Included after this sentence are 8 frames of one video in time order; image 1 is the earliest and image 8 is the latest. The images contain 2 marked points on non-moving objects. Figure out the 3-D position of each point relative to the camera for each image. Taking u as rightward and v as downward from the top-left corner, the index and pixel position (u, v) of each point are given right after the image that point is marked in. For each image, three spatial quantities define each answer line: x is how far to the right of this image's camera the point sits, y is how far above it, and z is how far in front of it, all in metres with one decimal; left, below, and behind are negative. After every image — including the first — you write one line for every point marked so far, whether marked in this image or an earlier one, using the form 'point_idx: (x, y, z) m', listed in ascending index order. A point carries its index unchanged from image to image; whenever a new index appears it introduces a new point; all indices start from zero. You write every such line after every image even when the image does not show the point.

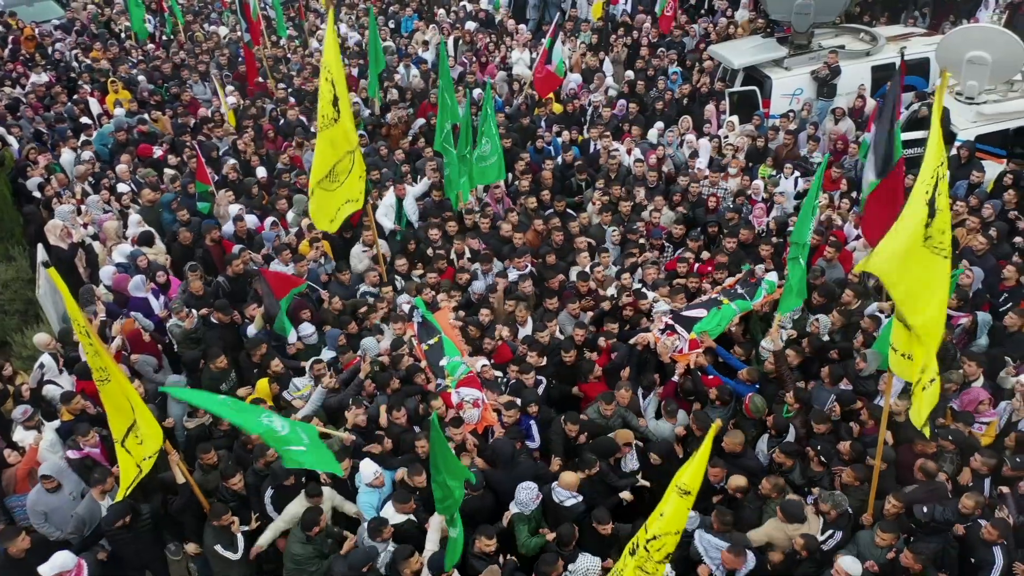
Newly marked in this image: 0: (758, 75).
0: (+4.8, +4.2, +15.0) m
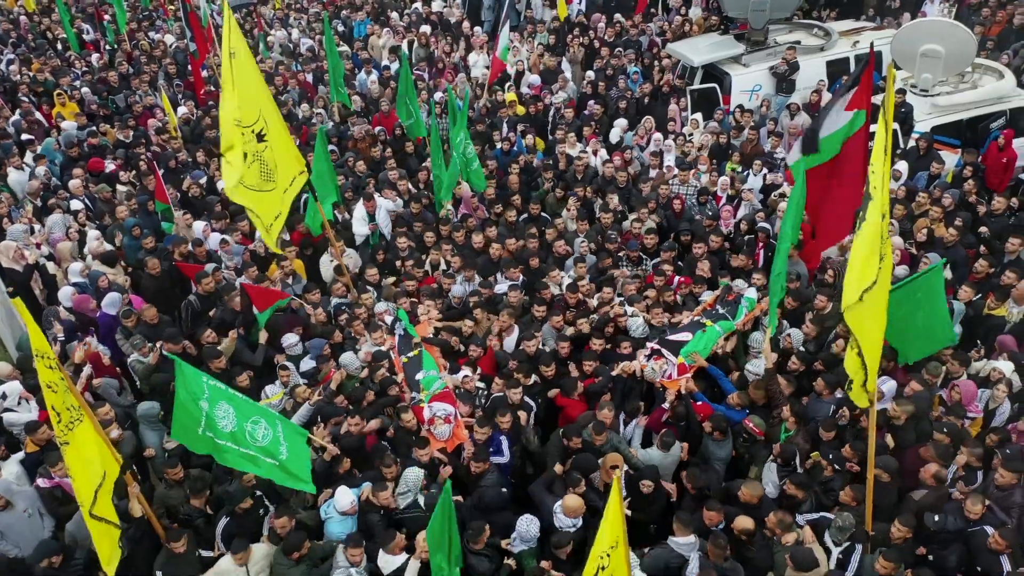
0: (+4.0, +4.2, +15.1) m
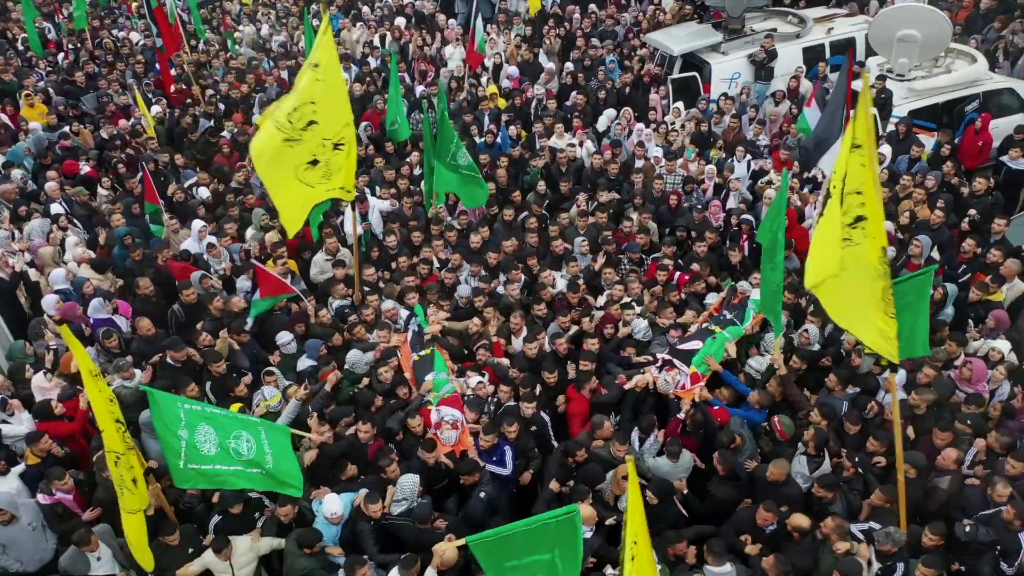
0: (+3.6, +4.5, +15.2) m
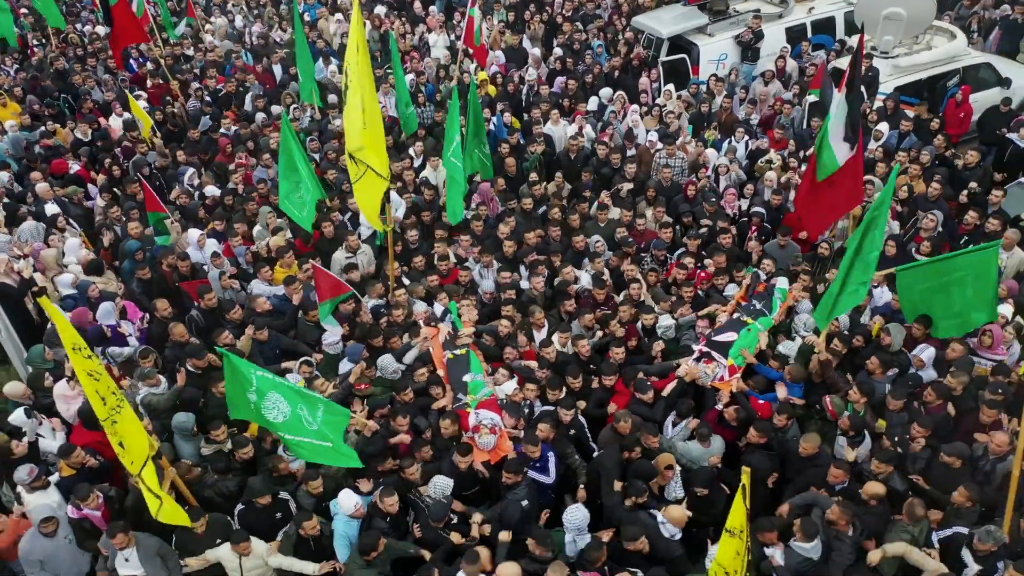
0: (+3.4, +4.9, +15.3) m
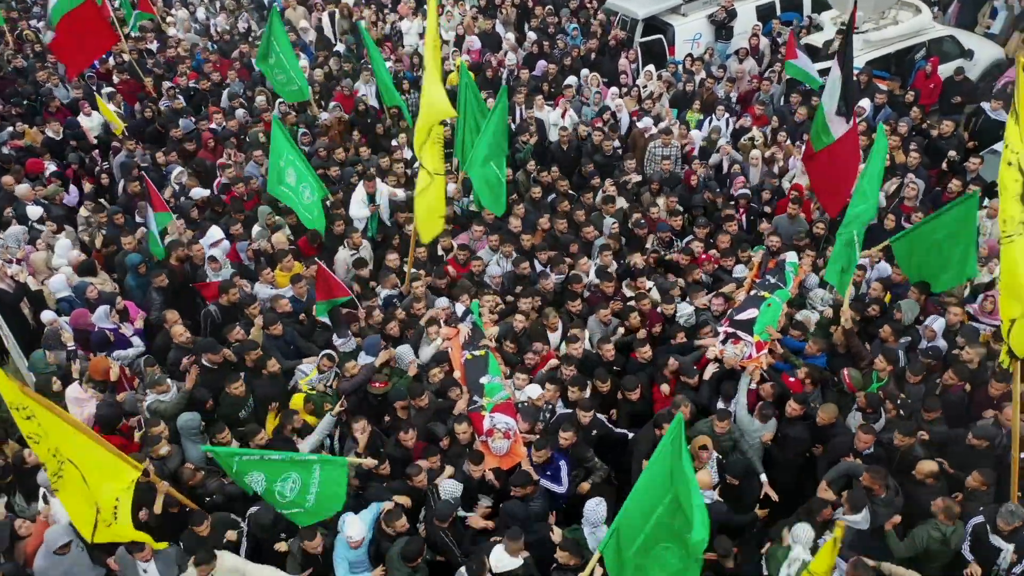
0: (+3.0, +5.3, +15.5) m
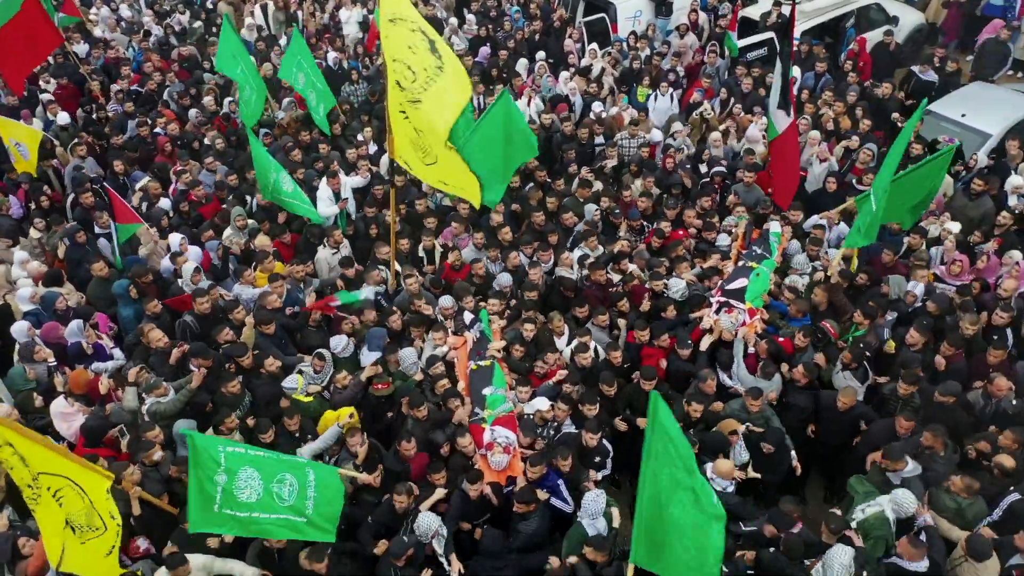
0: (+1.8, +5.8, +15.7) m
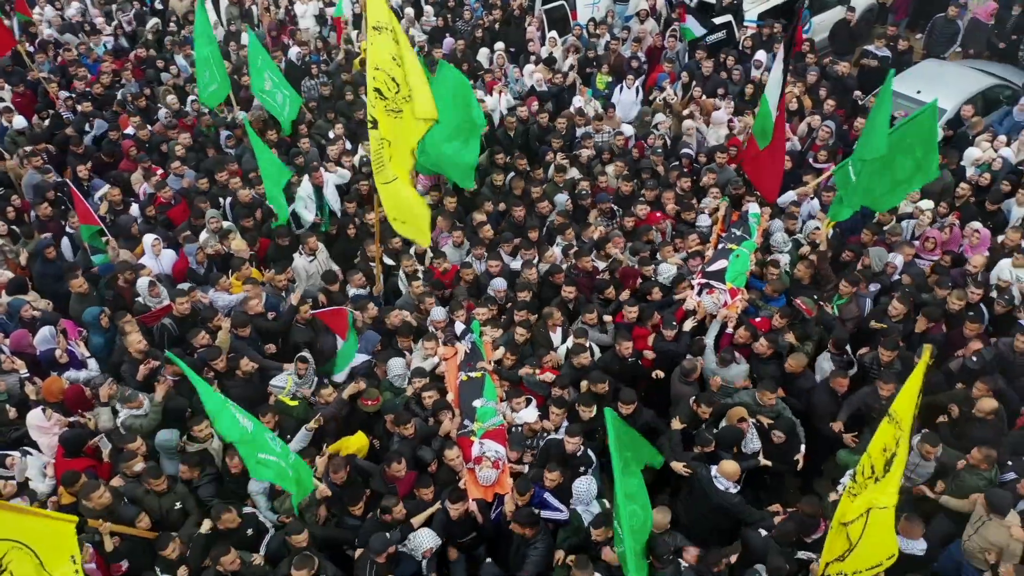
0: (+1.0, +6.1, +15.7) m
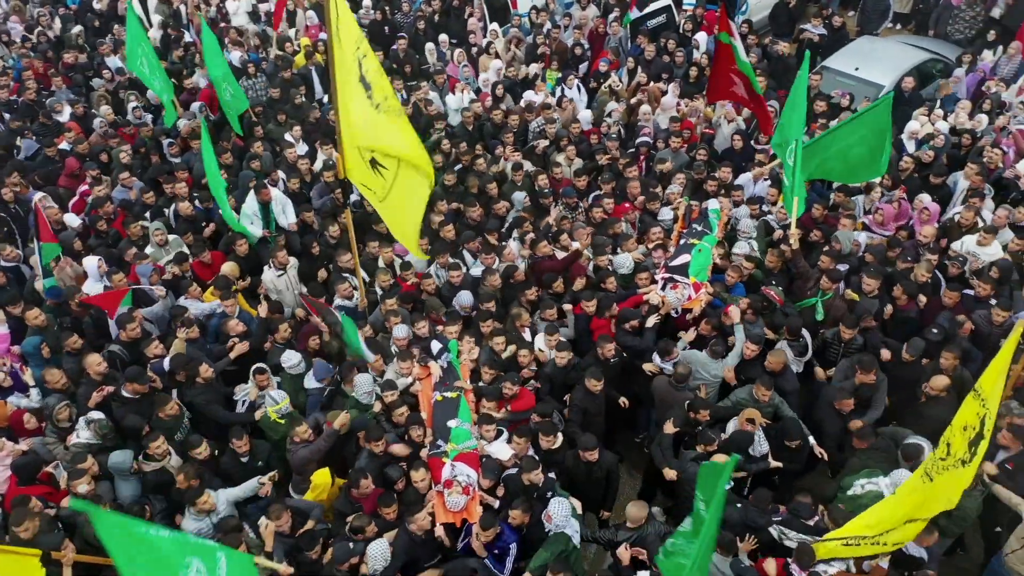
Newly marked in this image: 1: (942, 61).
0: (-0.2, +6.3, +15.6) m
1: (+7.0, +3.7, +12.6) m
